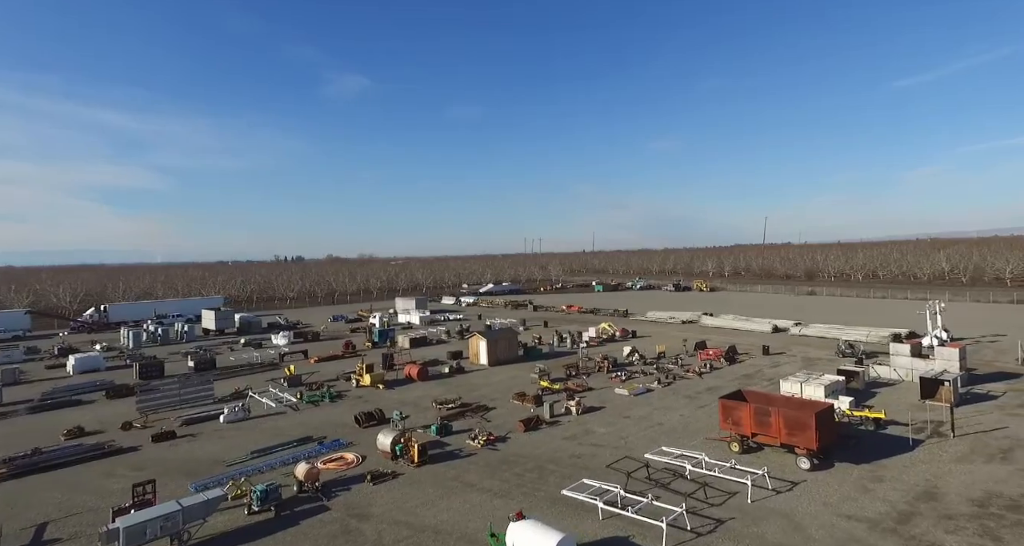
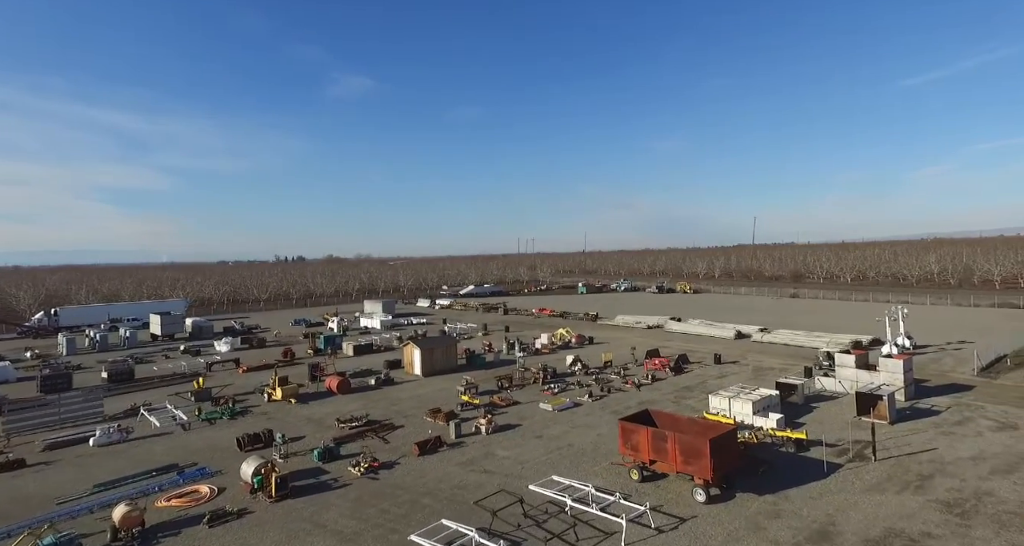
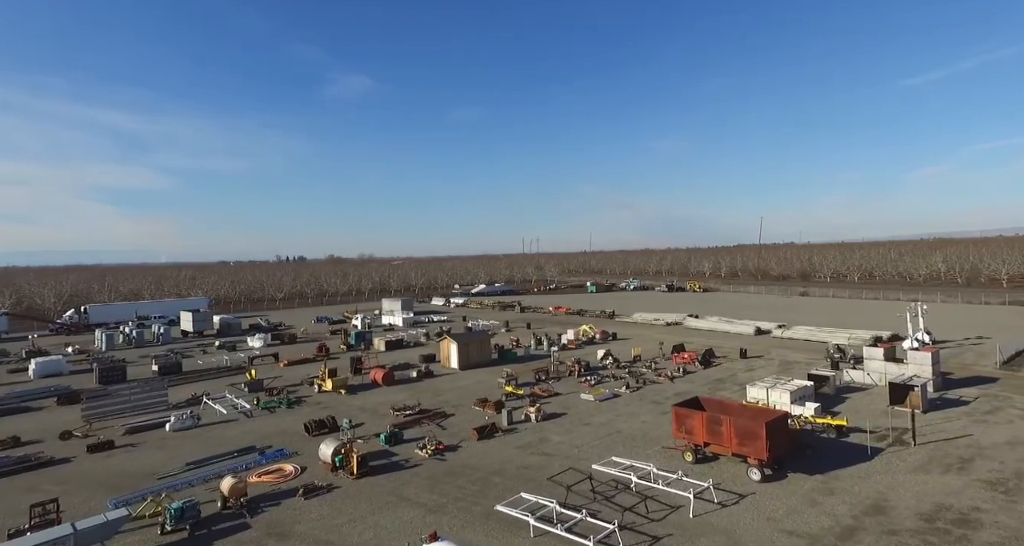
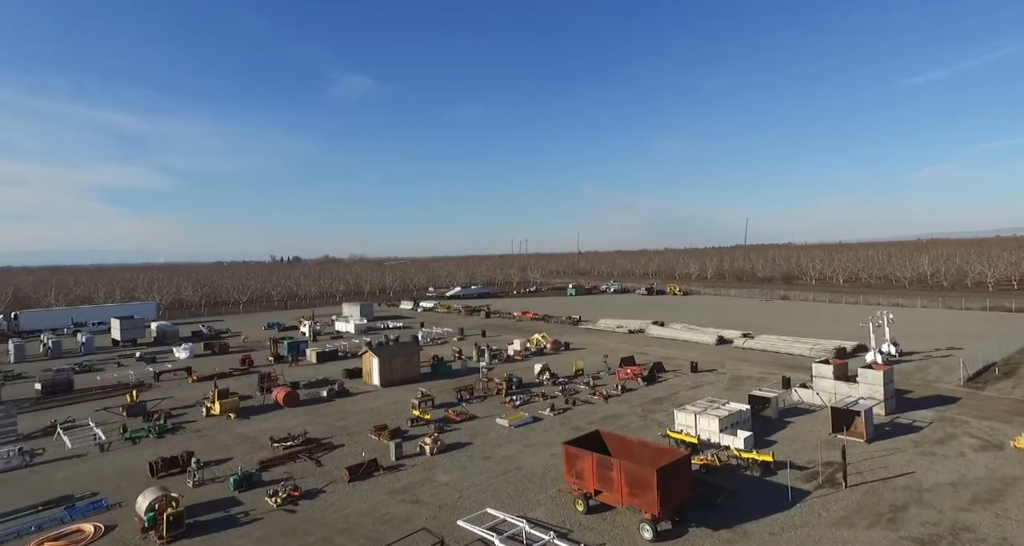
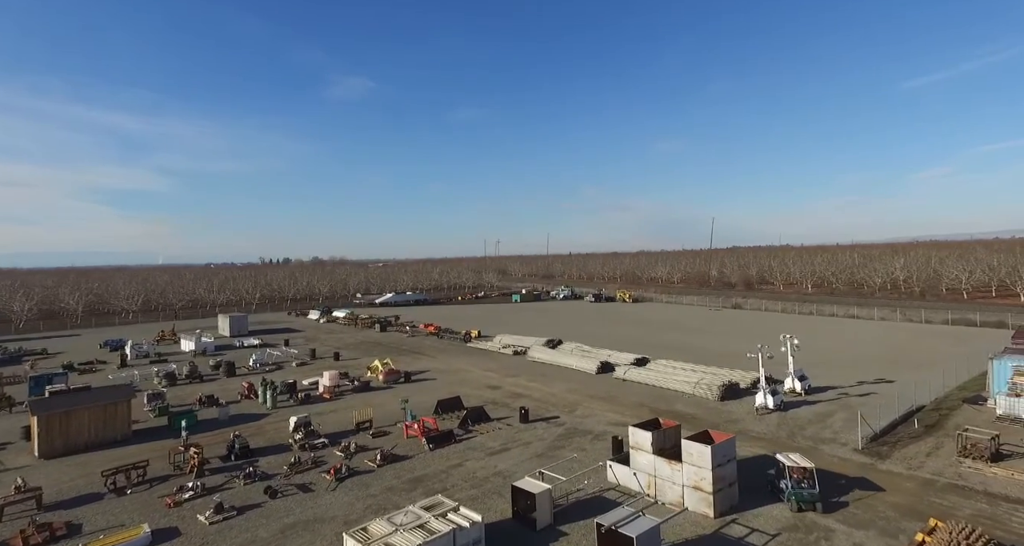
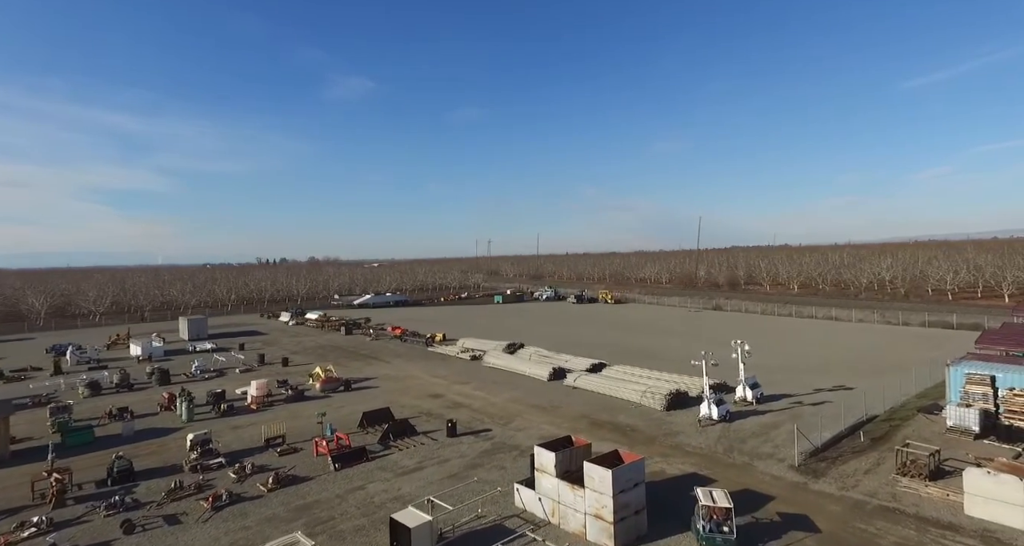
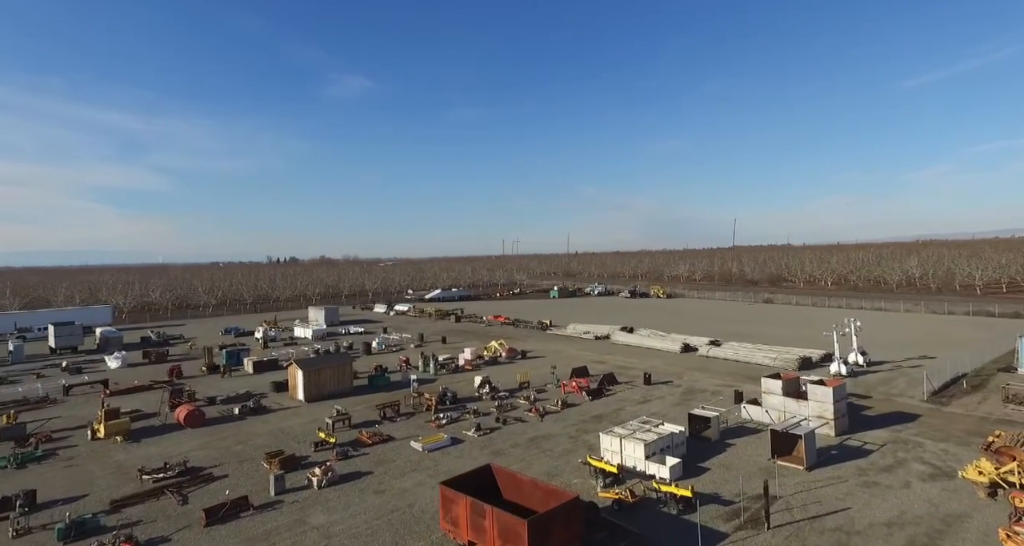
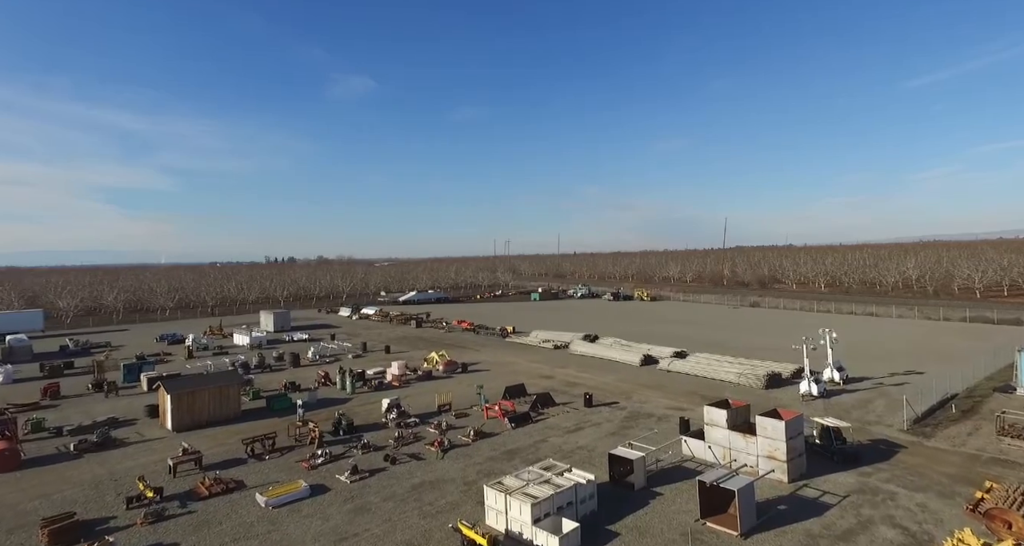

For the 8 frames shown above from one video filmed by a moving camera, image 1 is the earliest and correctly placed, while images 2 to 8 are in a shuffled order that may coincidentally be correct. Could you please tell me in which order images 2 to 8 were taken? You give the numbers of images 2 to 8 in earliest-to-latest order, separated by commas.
3, 2, 4, 7, 8, 5, 6
